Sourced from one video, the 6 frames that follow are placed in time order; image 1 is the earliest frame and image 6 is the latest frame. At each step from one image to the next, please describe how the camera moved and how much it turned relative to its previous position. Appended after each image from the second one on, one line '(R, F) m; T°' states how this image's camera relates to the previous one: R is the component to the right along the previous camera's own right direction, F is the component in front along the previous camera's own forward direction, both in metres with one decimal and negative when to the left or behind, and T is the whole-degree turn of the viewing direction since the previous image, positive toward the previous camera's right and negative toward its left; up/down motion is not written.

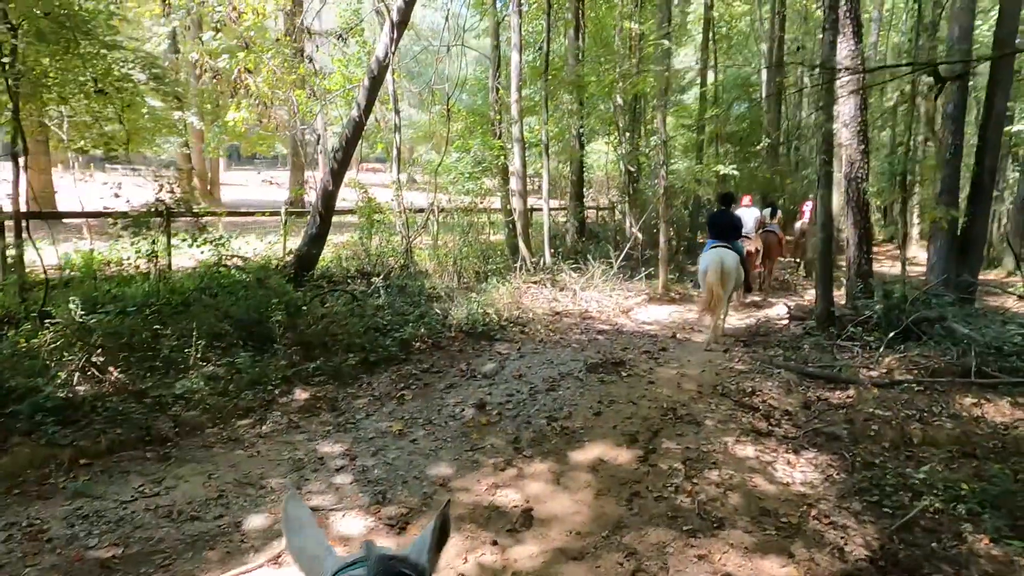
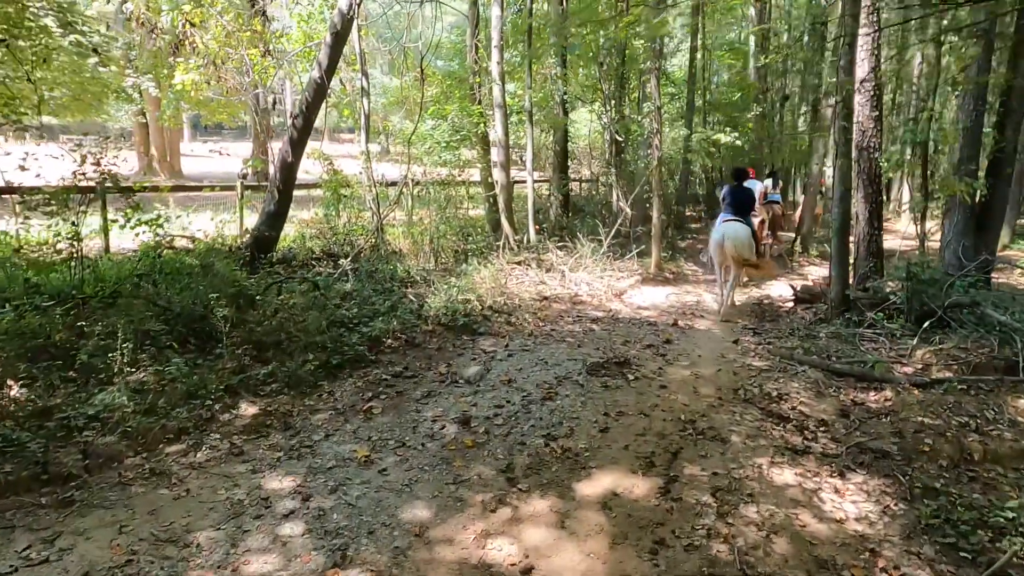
(-0.1, +1.1) m; +2°
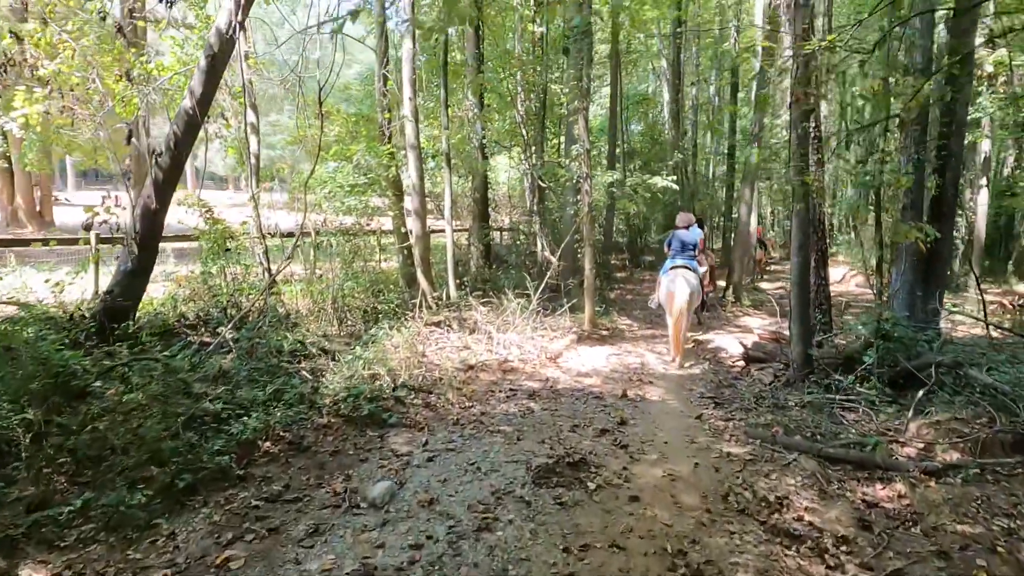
(0.0, +1.5) m; +7°
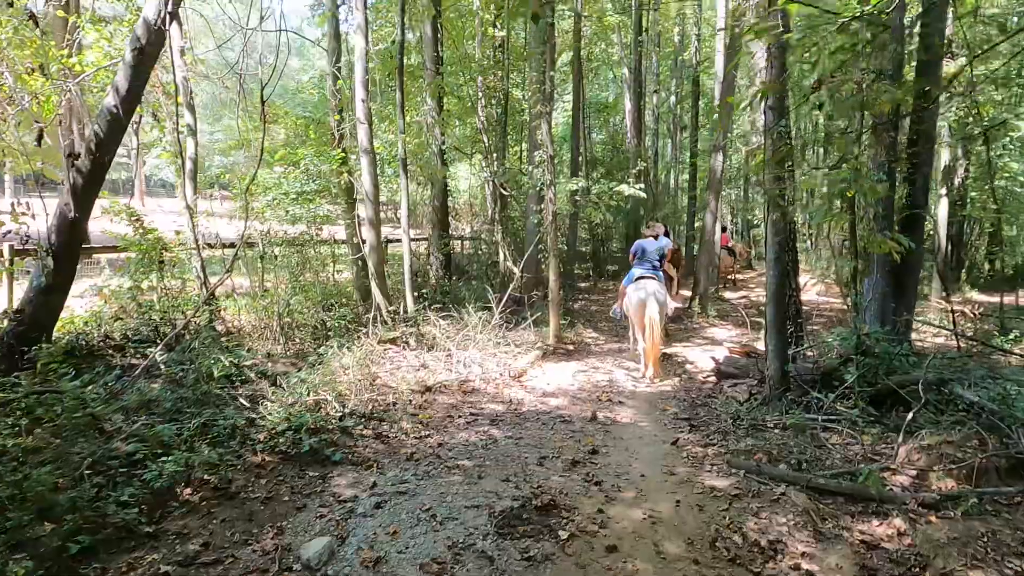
(0.0, +0.6) m; +3°
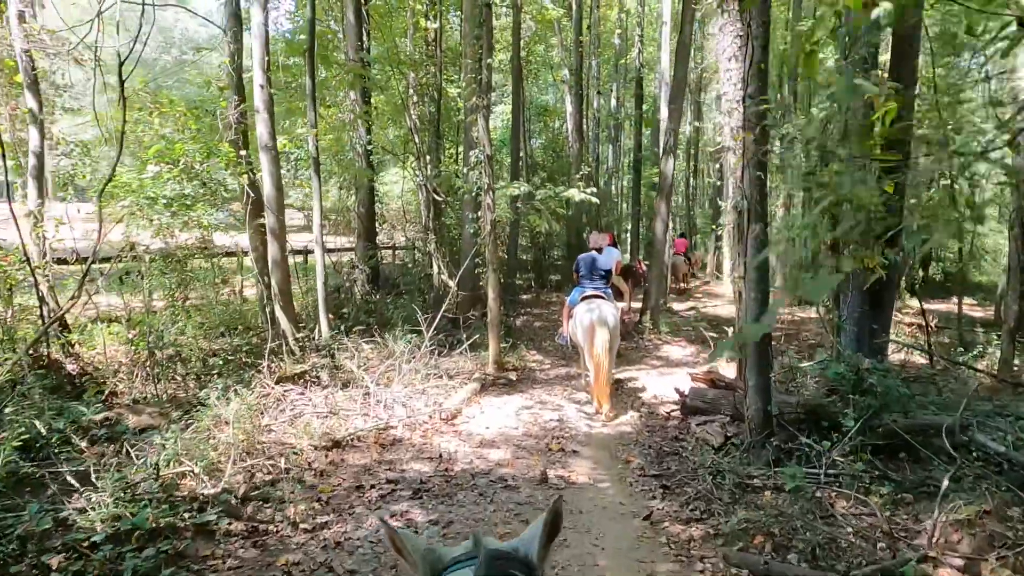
(+0.1, +1.5) m; +5°
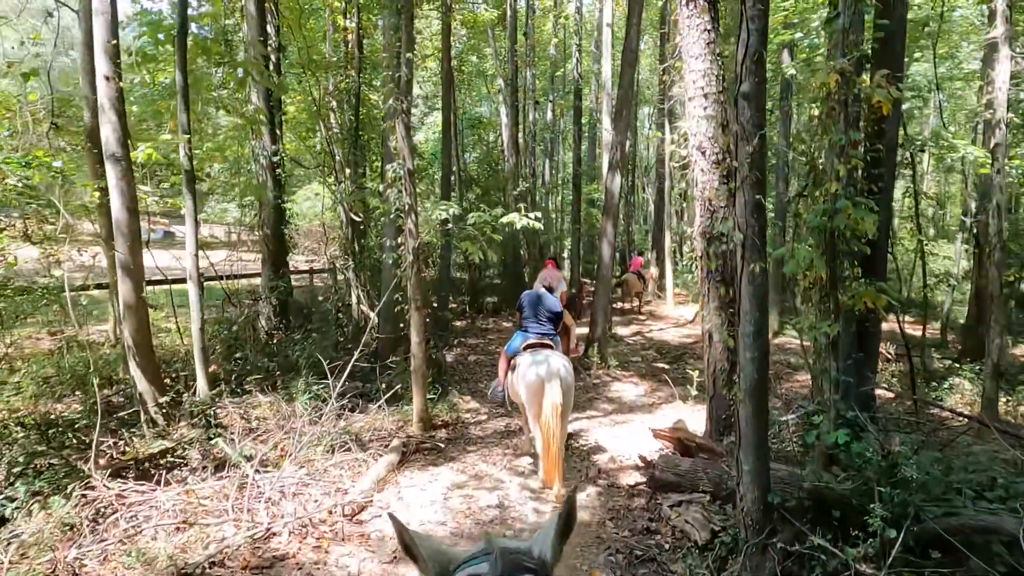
(+0.1, +1.7) m; +5°
